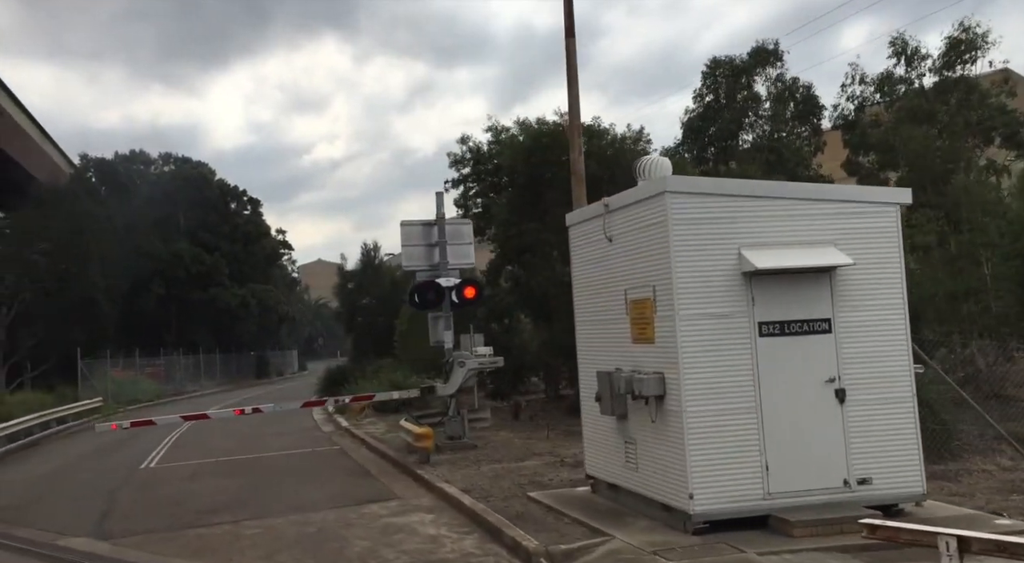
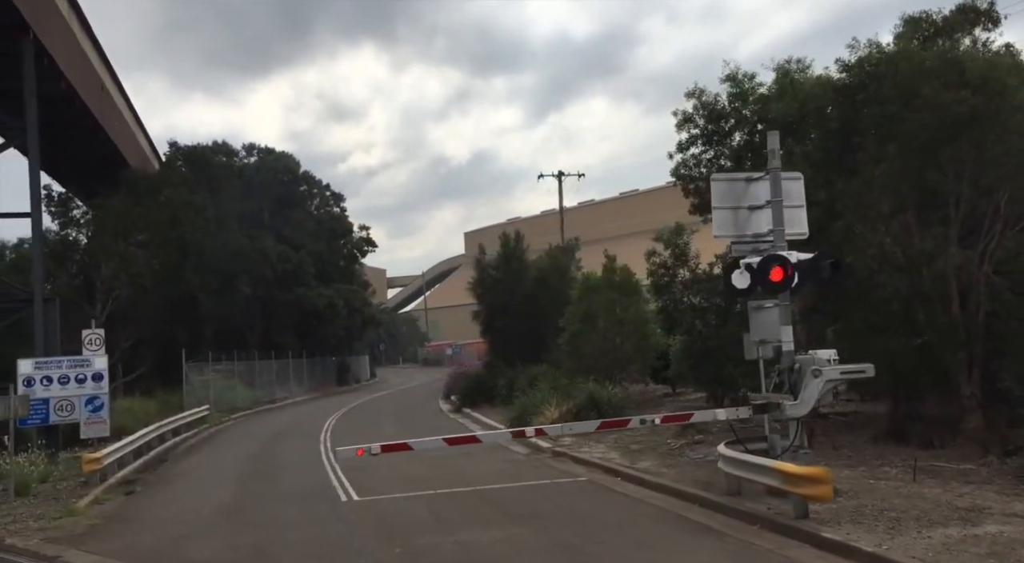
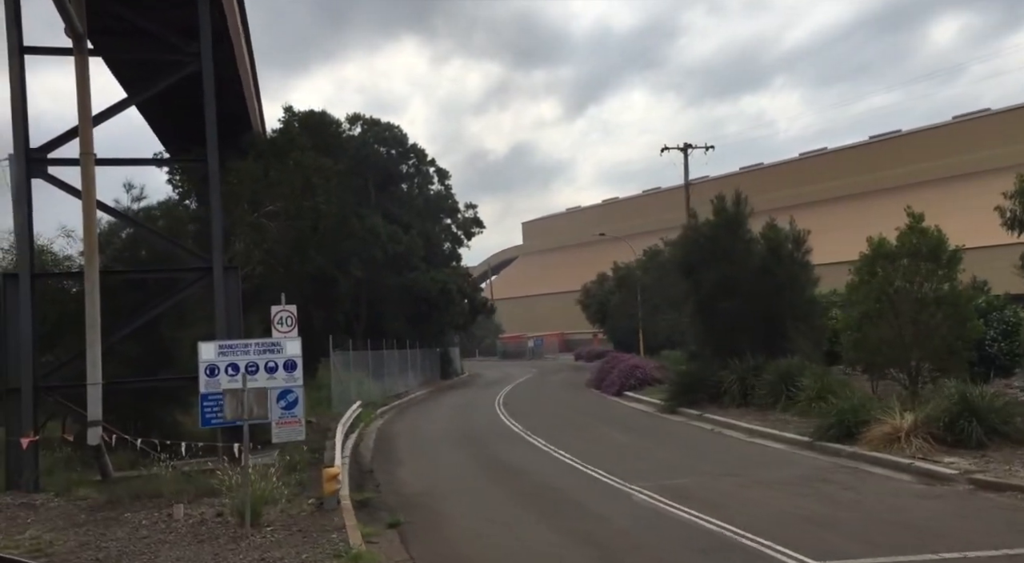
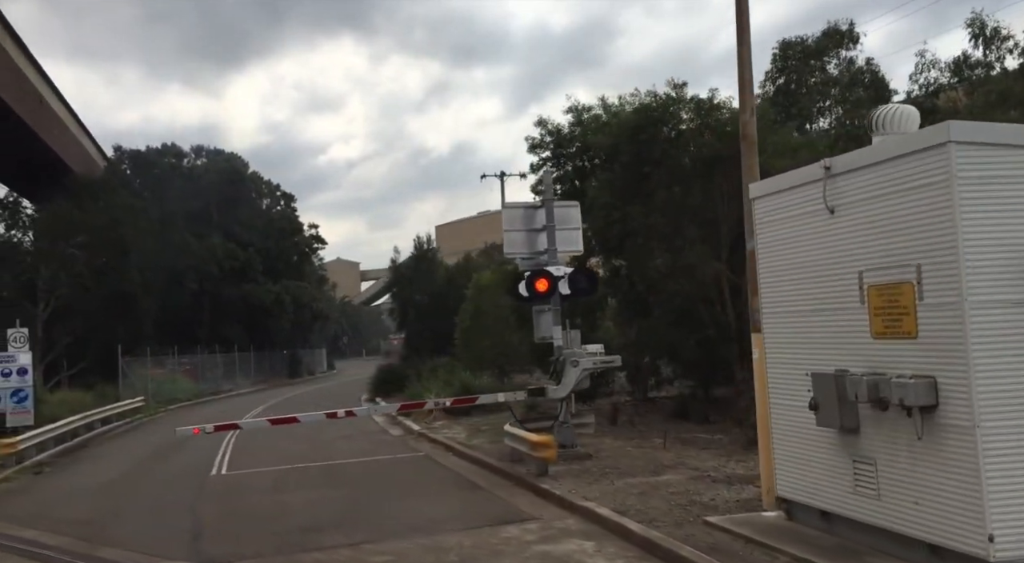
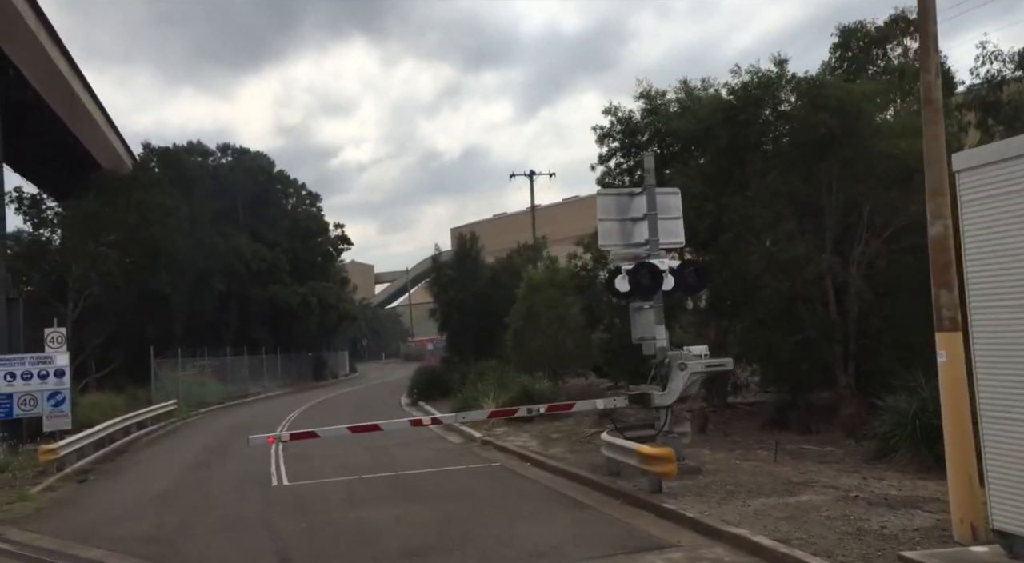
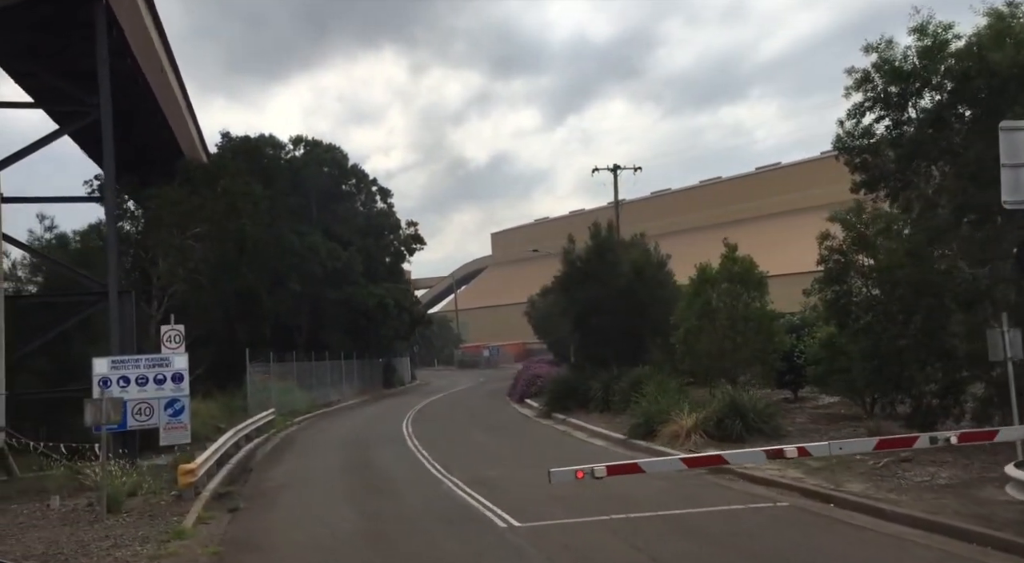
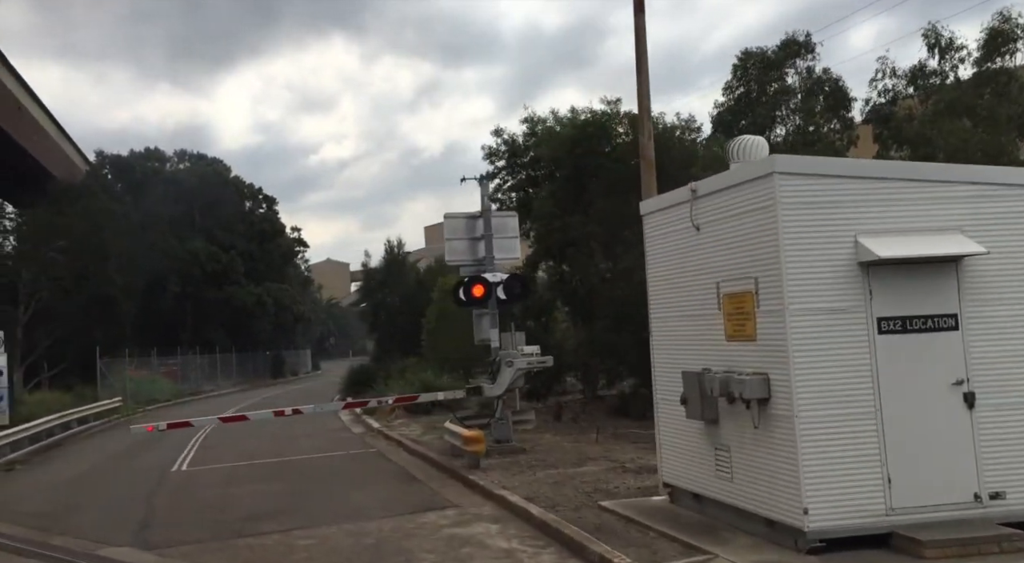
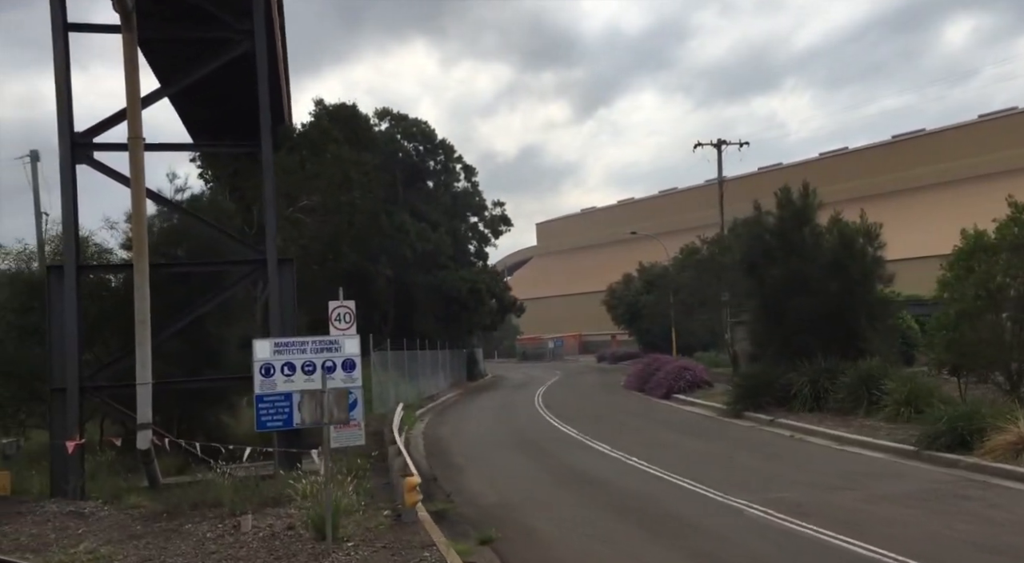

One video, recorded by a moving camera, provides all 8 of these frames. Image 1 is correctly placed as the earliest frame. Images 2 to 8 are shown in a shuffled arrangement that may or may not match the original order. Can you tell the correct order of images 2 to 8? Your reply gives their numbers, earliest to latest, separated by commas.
7, 4, 5, 2, 6, 3, 8
